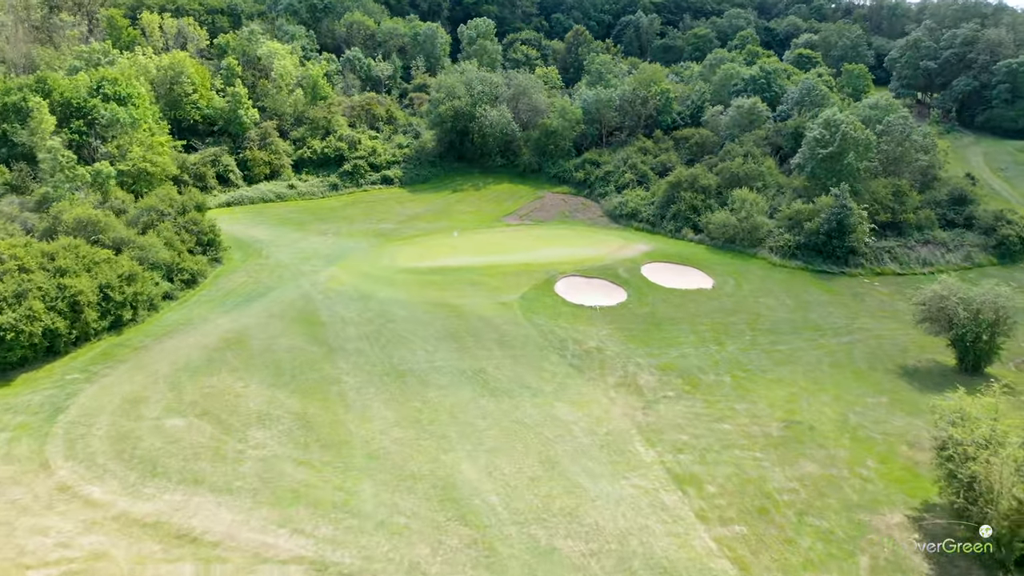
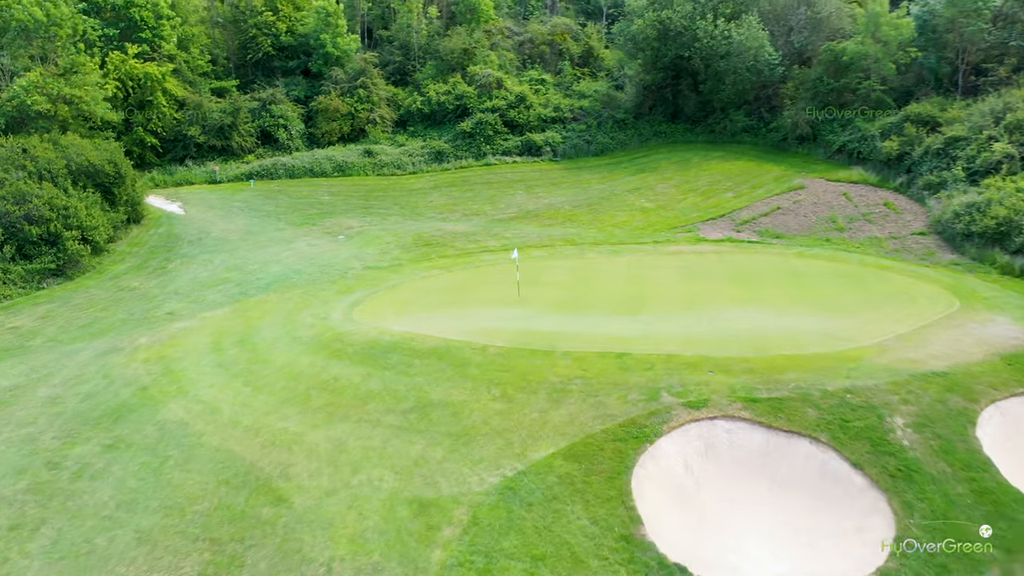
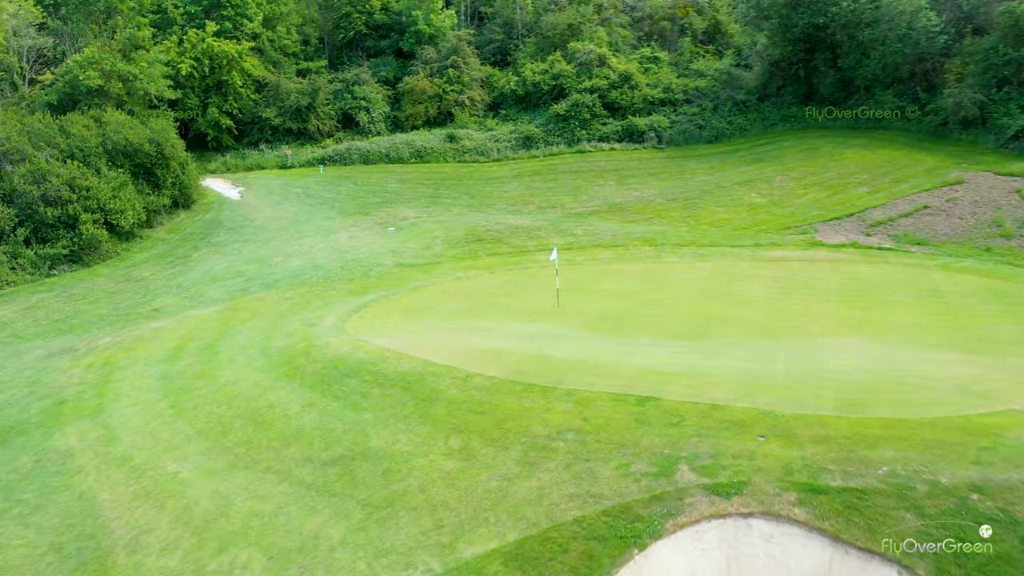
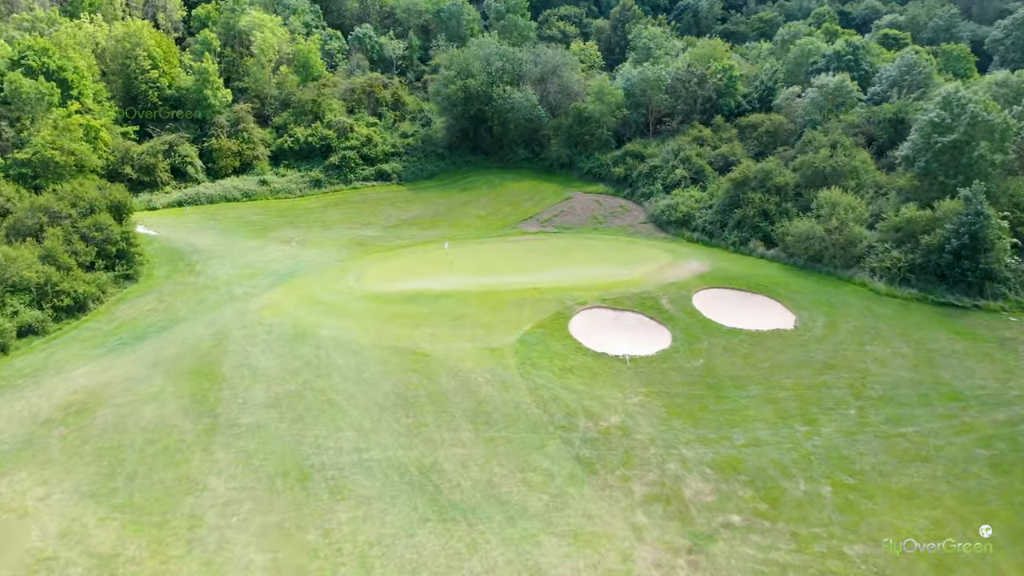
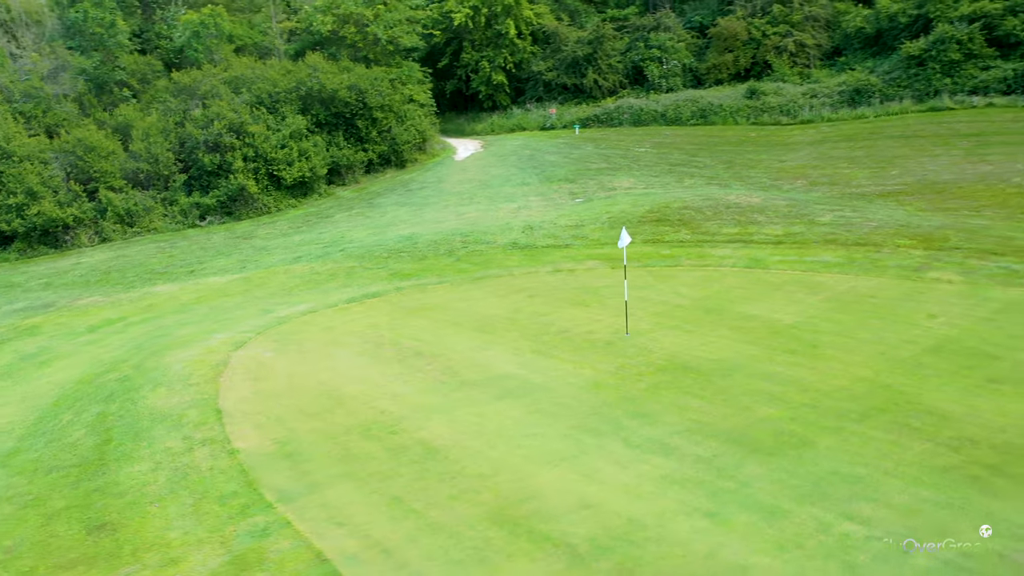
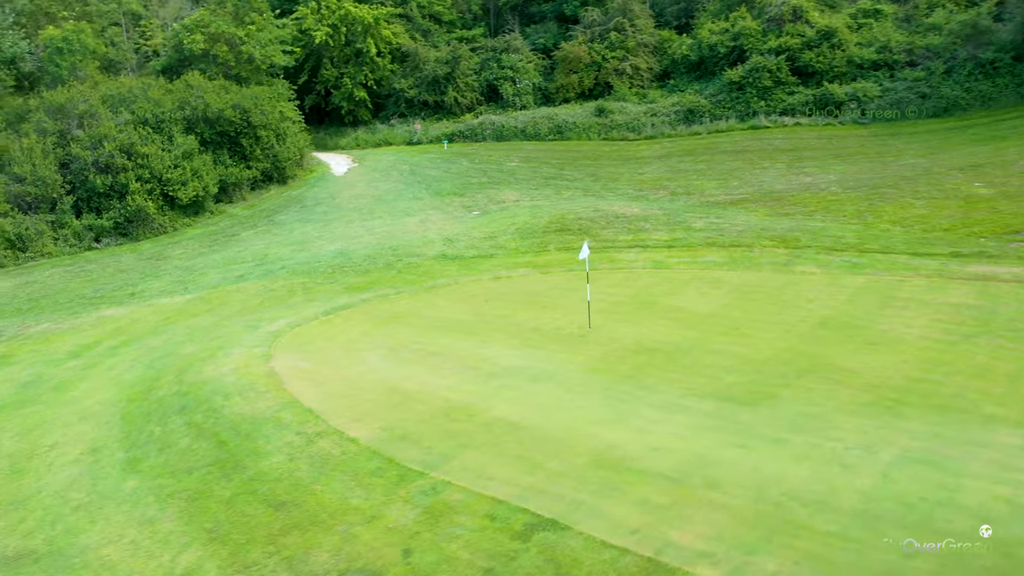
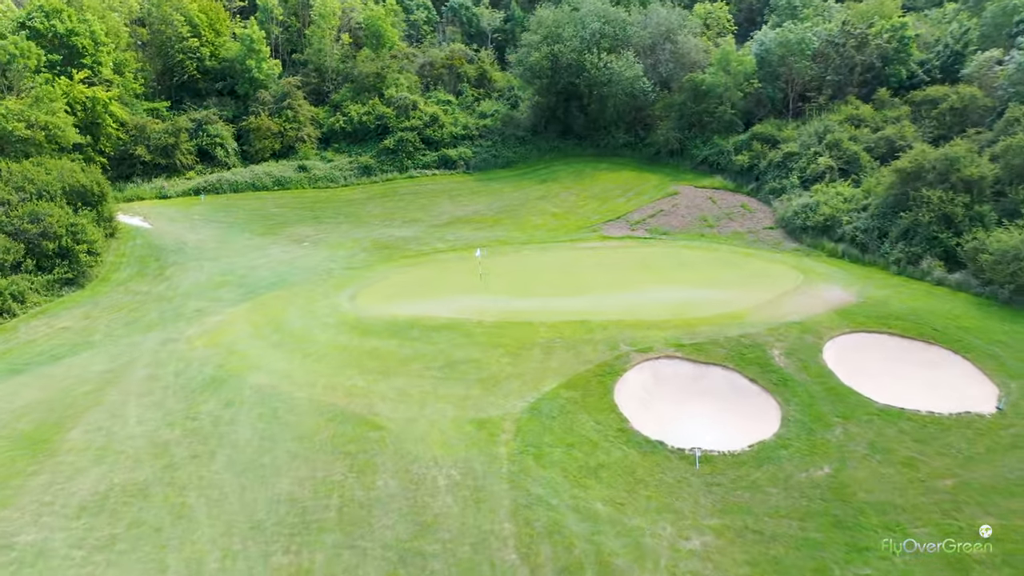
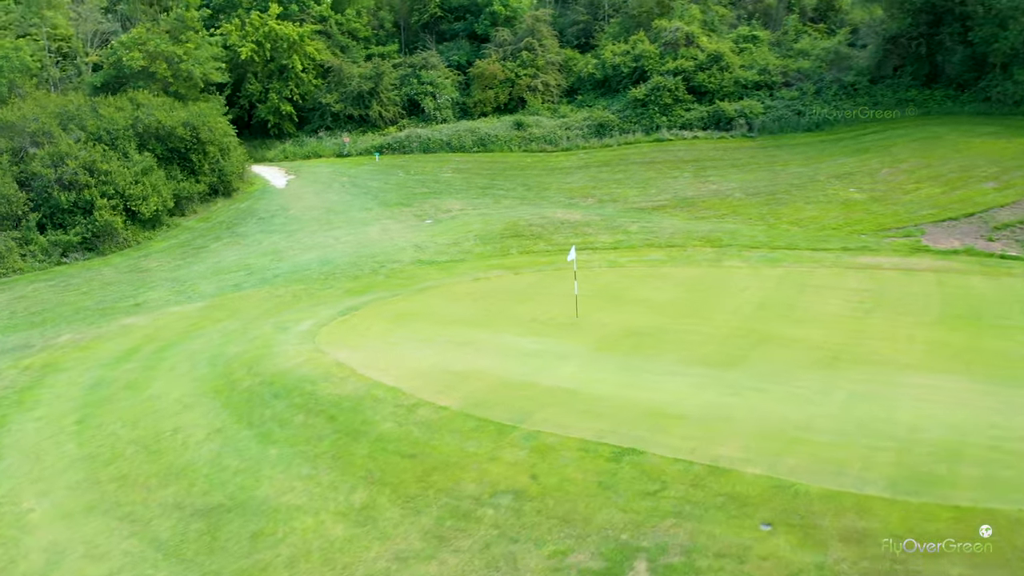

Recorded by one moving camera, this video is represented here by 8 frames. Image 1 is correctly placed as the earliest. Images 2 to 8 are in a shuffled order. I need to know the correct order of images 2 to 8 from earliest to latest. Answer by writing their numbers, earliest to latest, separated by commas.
4, 7, 2, 3, 8, 6, 5
